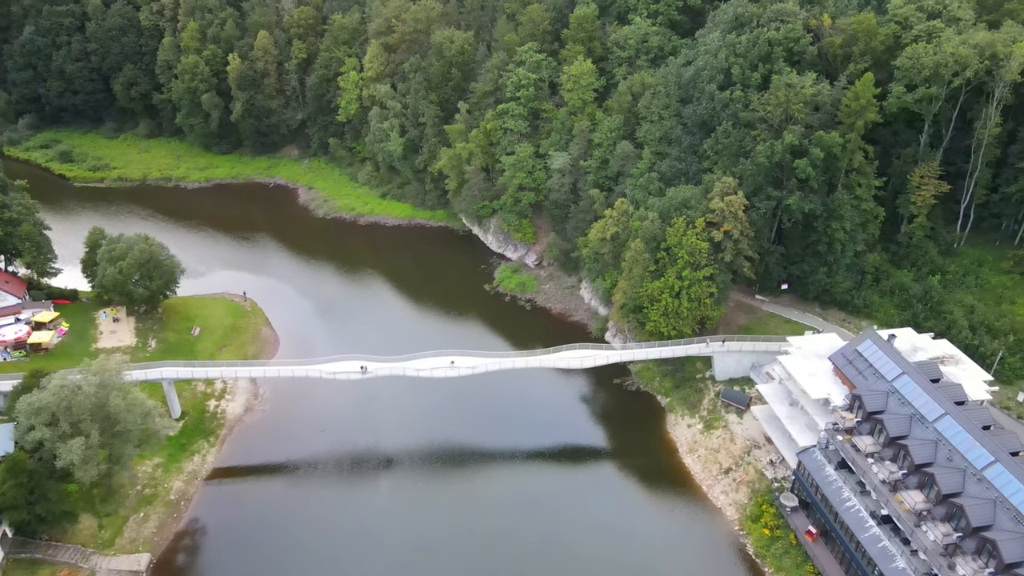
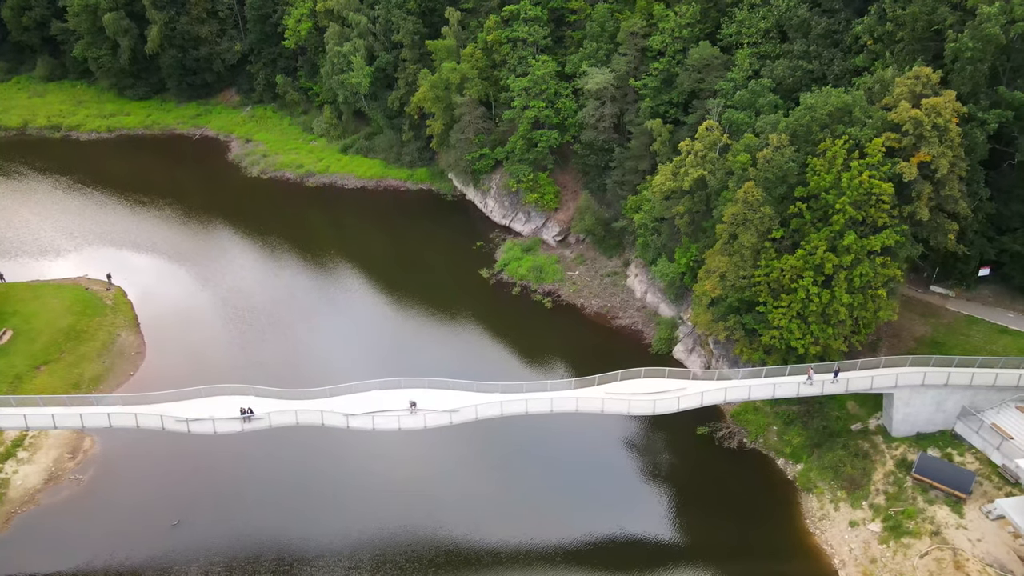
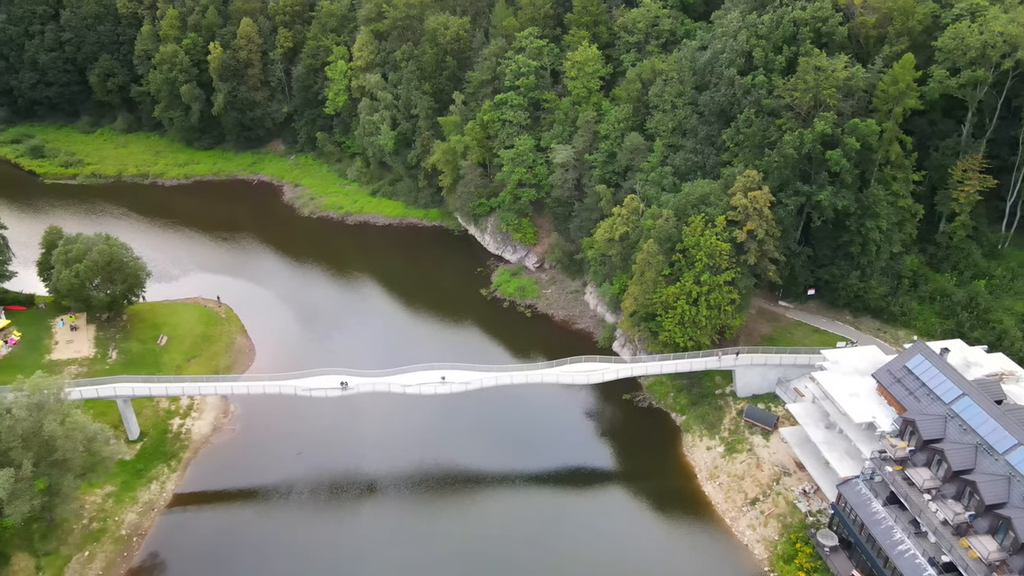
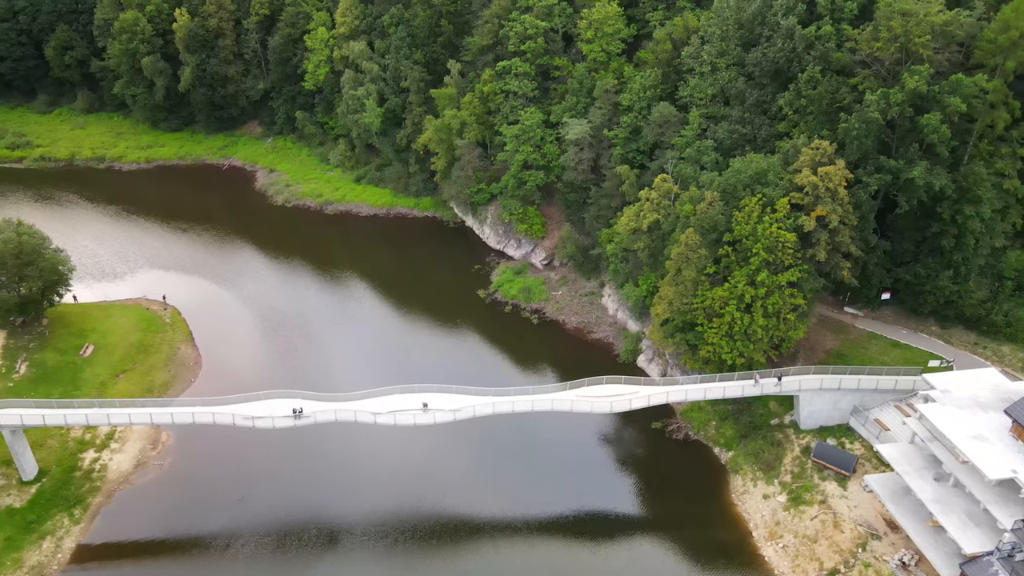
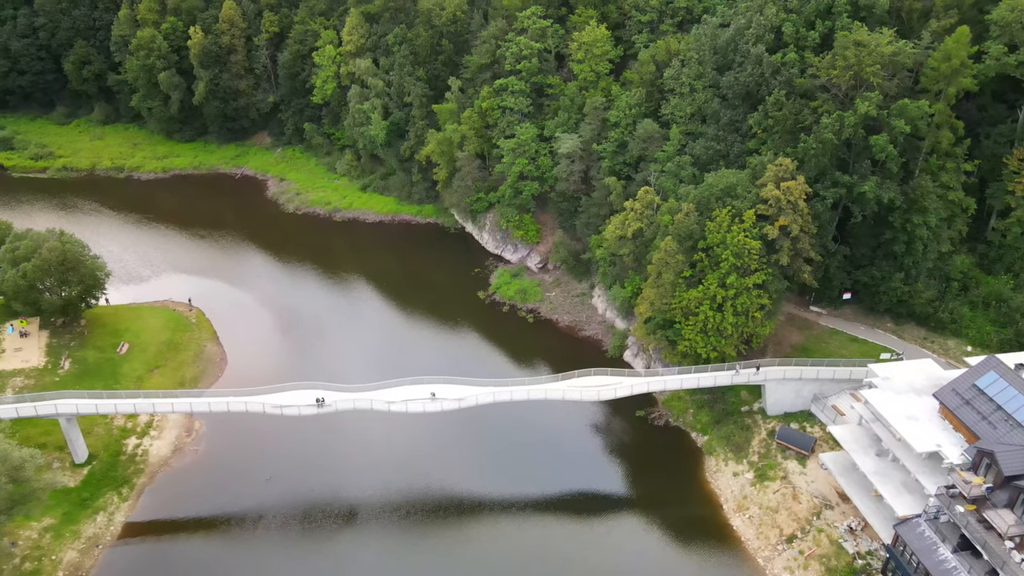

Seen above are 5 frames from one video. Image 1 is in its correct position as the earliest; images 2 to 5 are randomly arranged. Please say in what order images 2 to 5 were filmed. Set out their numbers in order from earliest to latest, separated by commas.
3, 5, 4, 2
